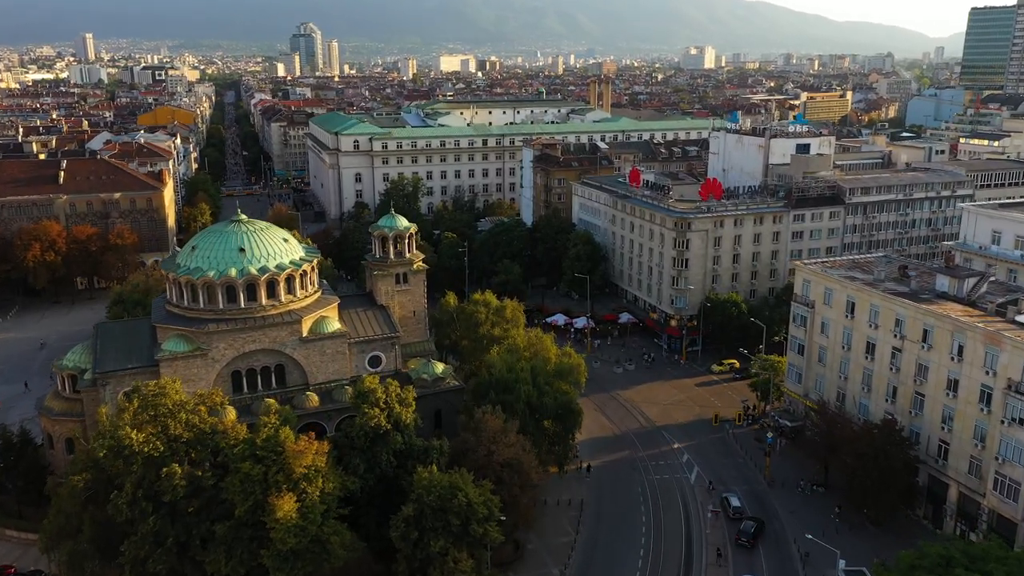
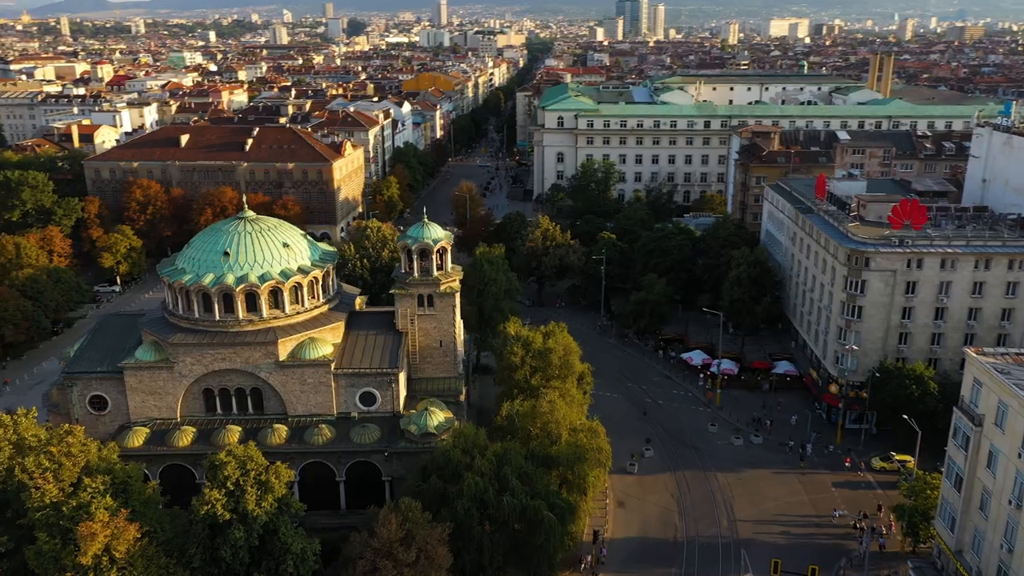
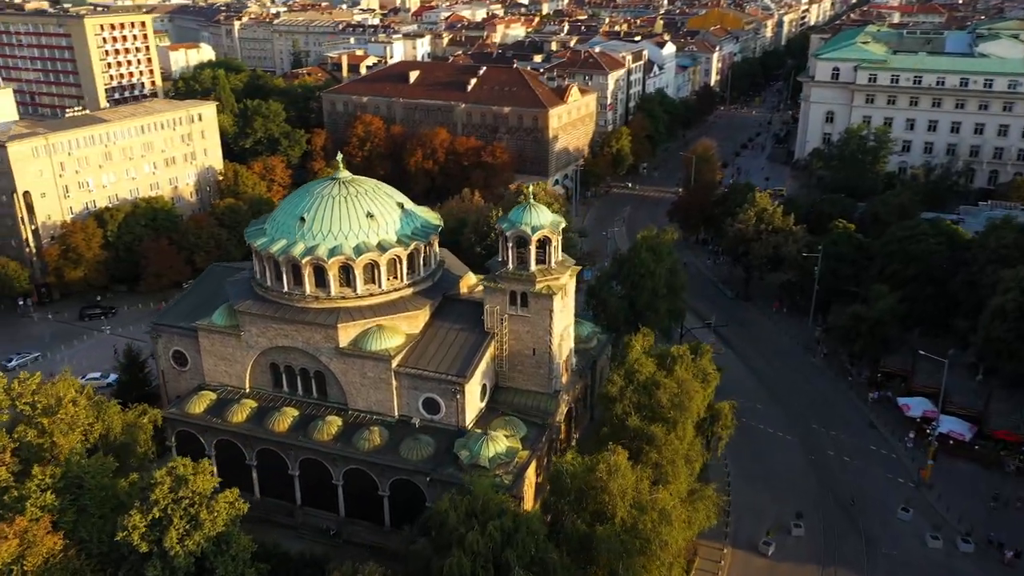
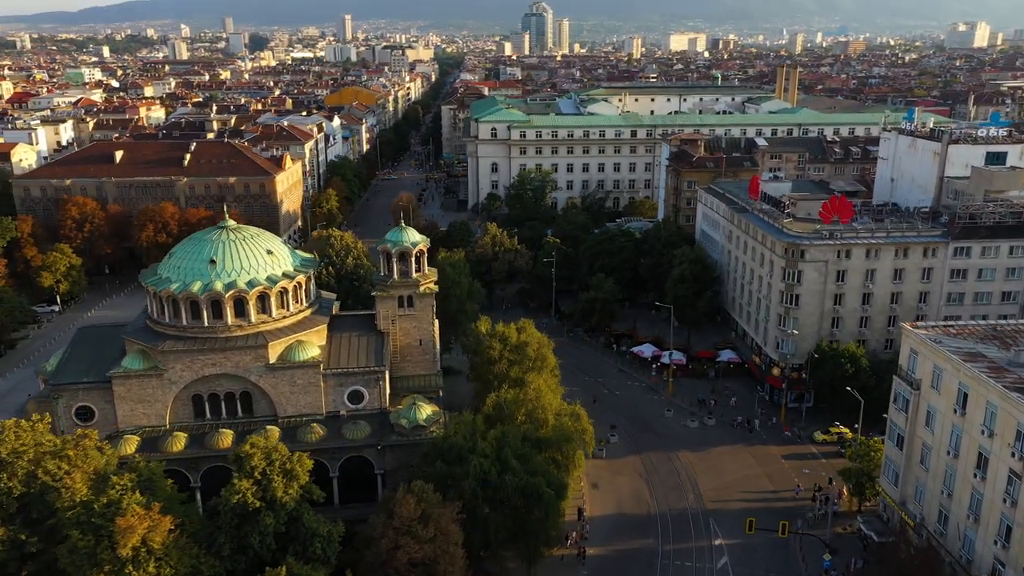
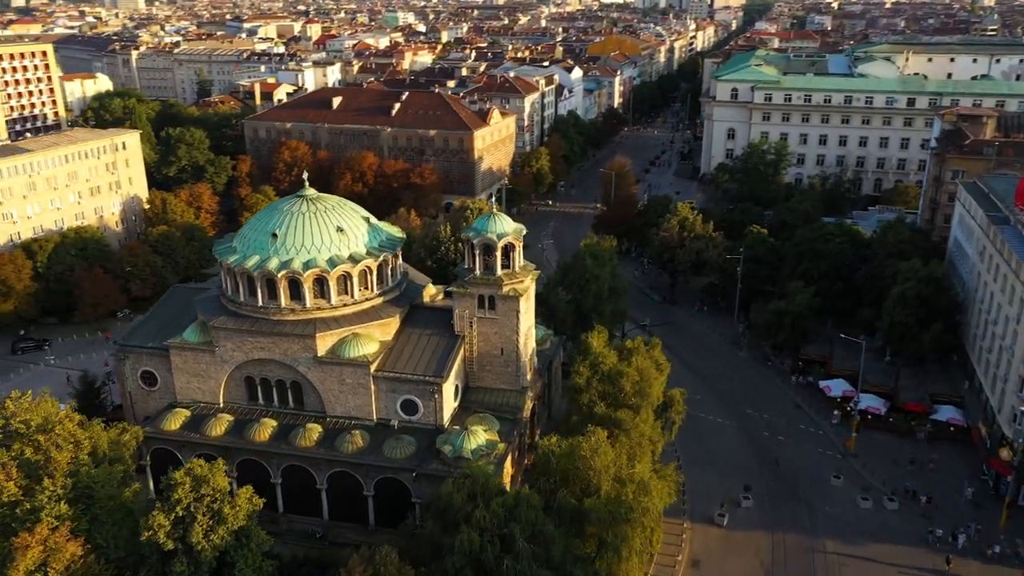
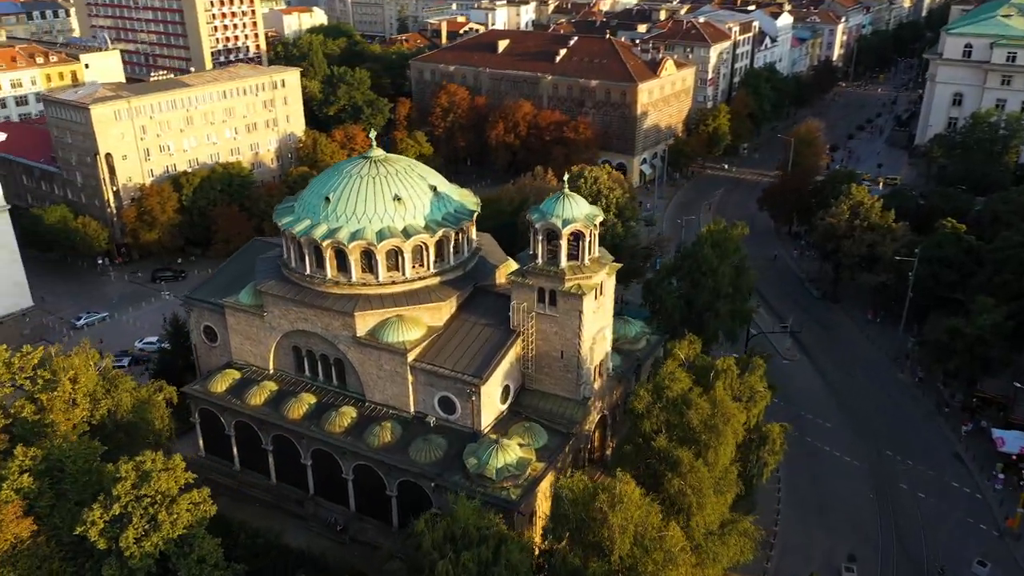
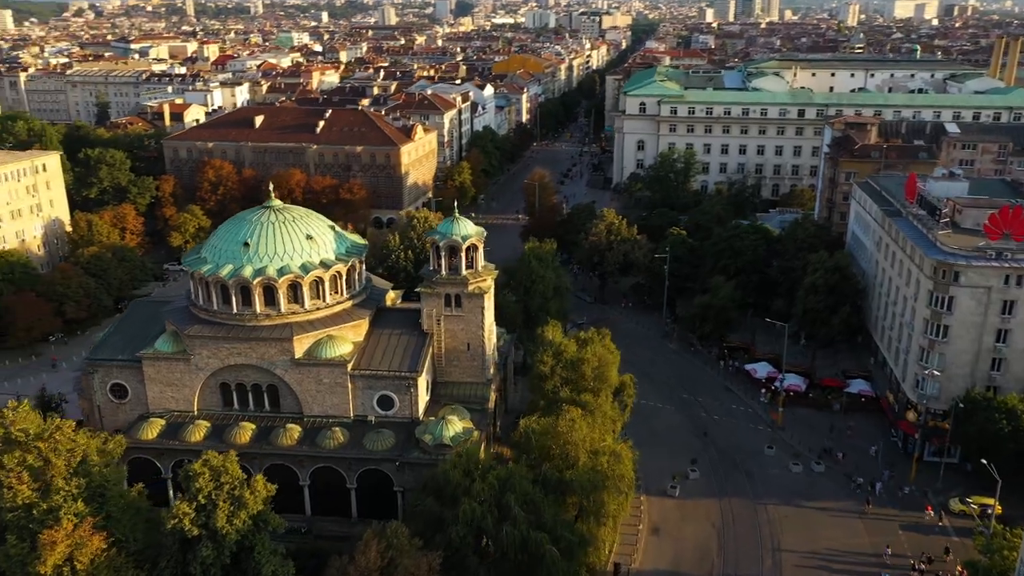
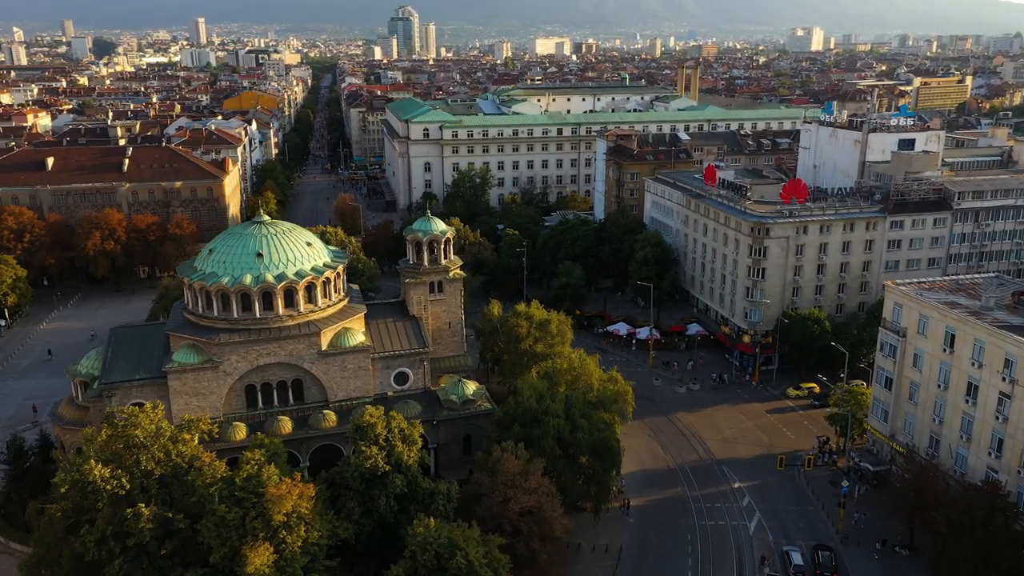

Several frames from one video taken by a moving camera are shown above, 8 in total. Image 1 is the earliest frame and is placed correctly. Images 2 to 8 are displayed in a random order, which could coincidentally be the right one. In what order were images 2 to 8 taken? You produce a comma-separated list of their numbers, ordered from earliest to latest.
8, 4, 2, 7, 5, 3, 6
